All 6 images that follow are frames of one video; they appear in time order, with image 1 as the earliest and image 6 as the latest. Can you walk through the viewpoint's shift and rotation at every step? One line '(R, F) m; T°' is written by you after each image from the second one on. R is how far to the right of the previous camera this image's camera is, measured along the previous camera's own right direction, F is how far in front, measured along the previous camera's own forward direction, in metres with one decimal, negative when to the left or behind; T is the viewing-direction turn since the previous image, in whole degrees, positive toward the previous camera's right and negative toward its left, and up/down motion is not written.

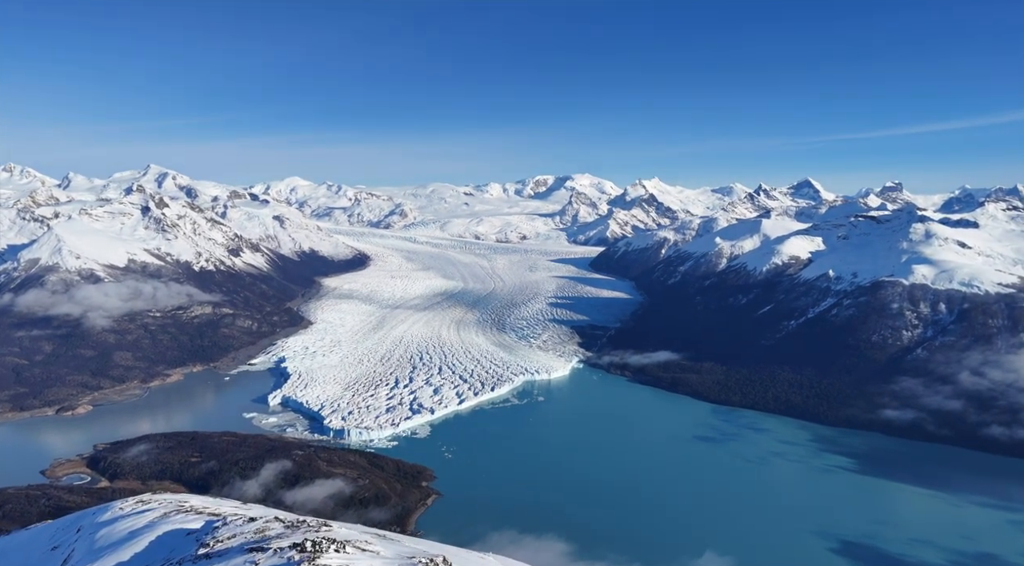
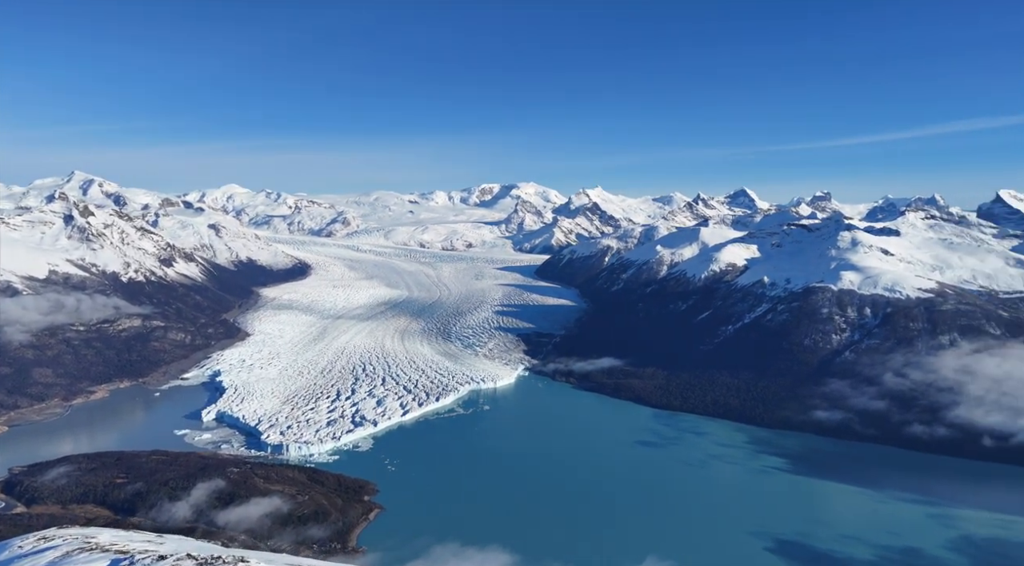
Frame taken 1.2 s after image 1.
(+0.1, +0.7) m; +4°
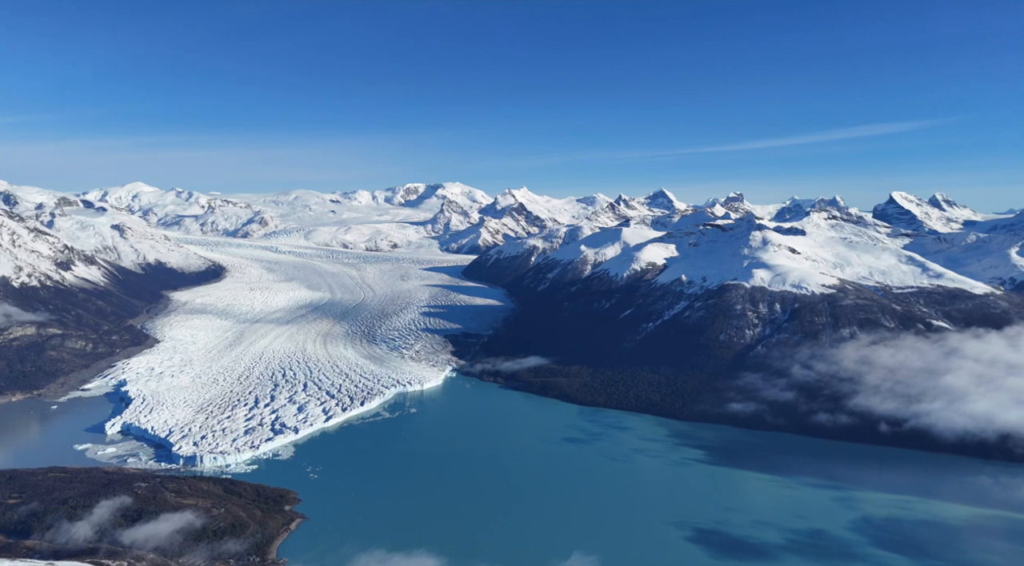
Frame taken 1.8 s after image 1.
(+0.2, +0.9) m; +5°
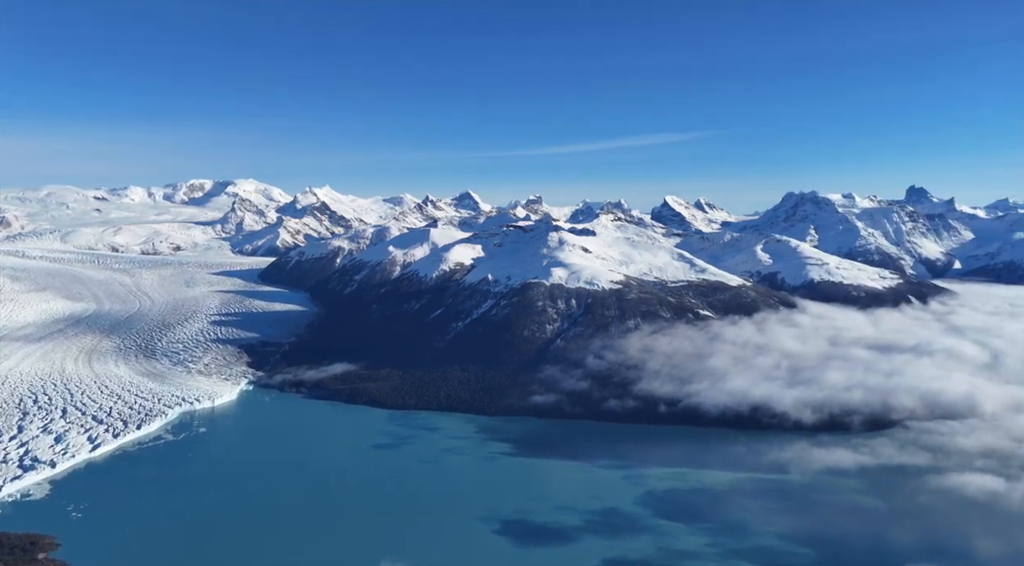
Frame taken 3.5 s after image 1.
(+0.8, +3.1) m; +13°
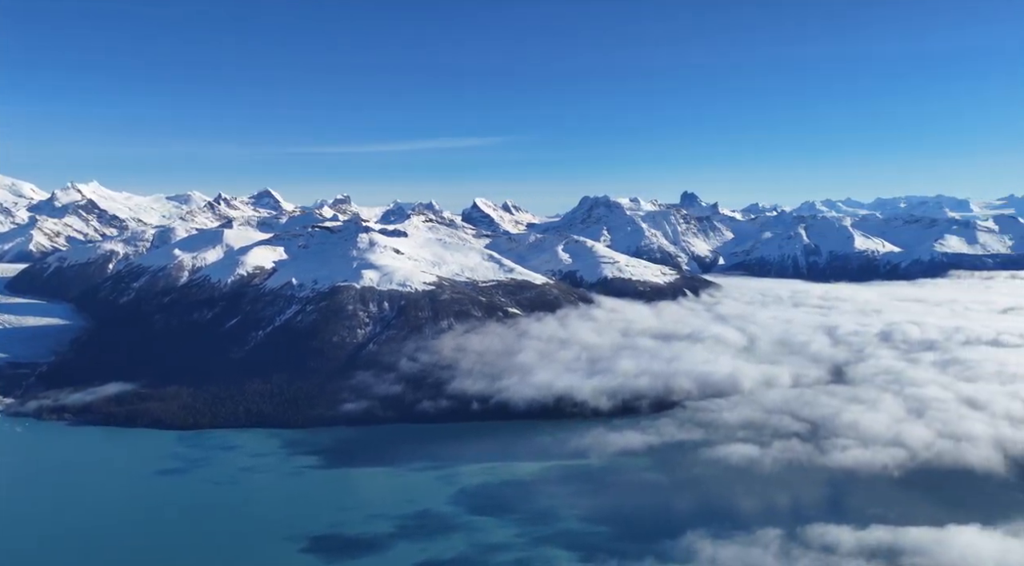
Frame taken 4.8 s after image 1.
(+1.1, +4.8) m; +13°
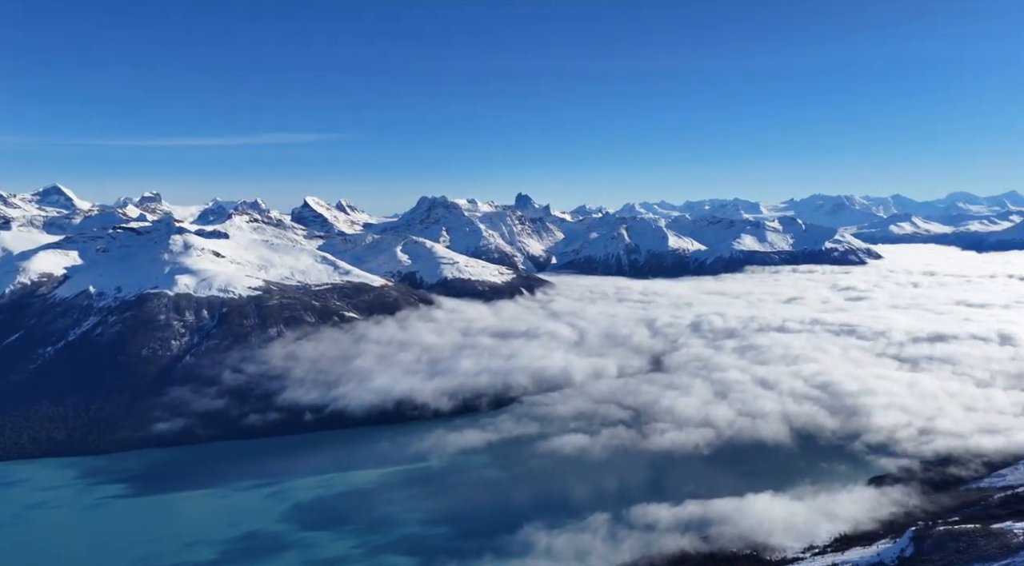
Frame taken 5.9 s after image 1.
(+1.2, +6.5) m; +11°
